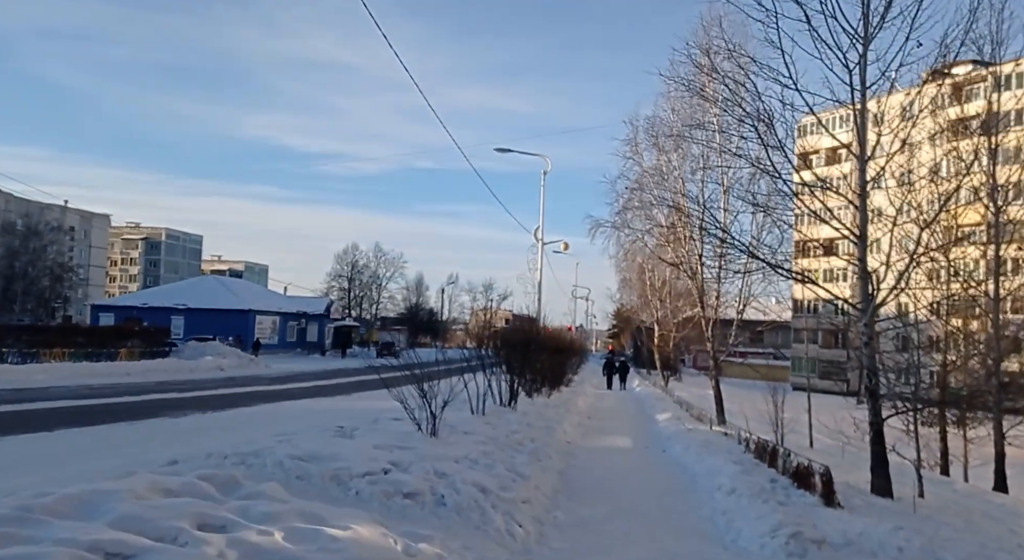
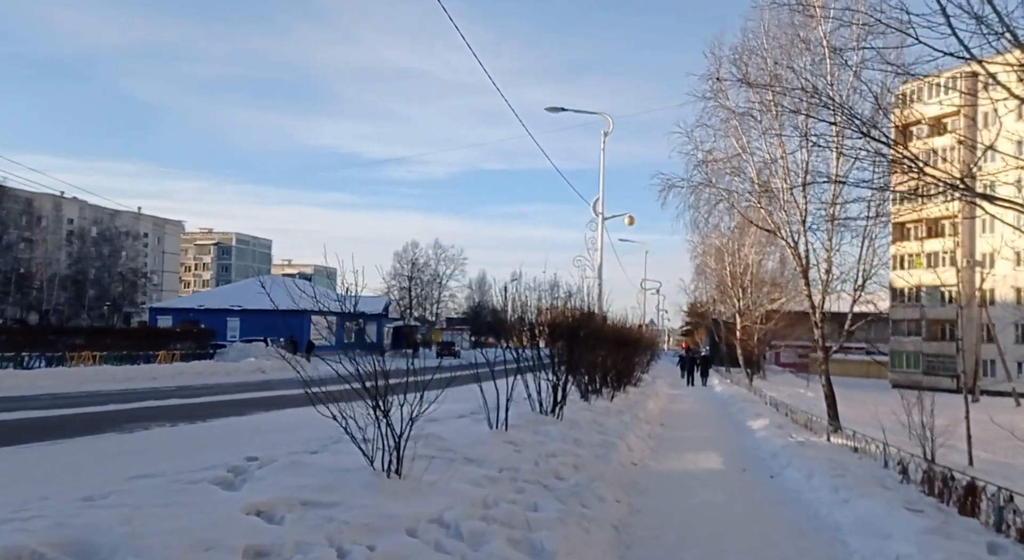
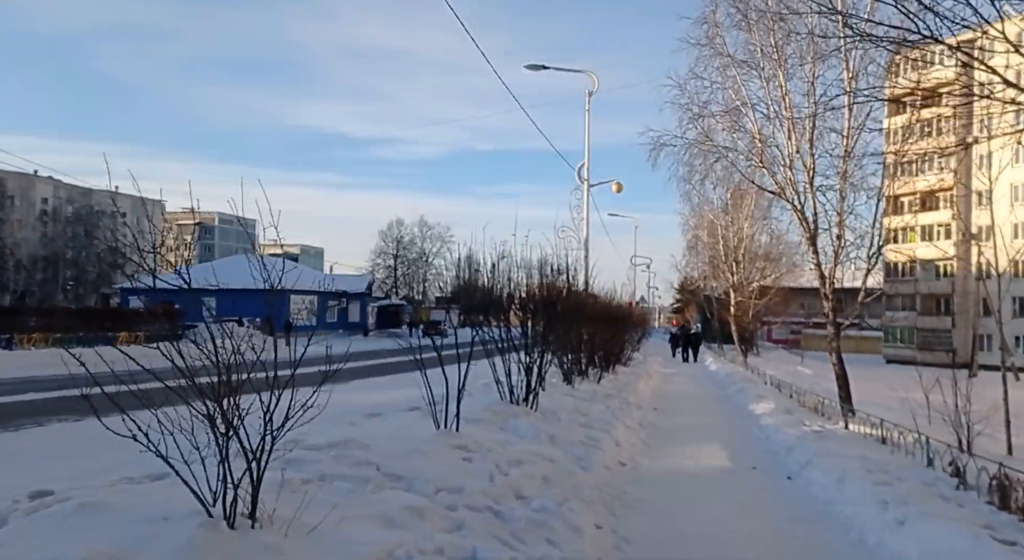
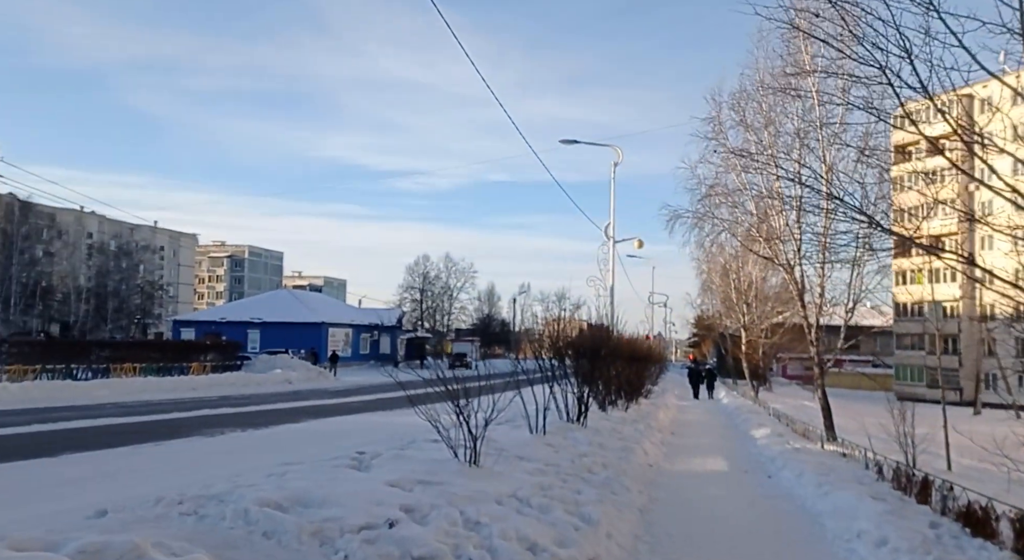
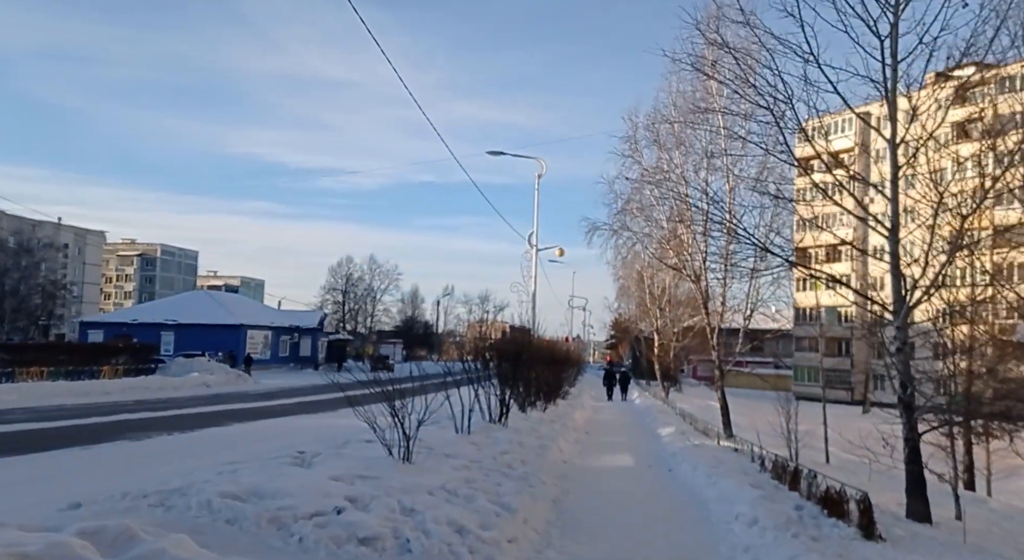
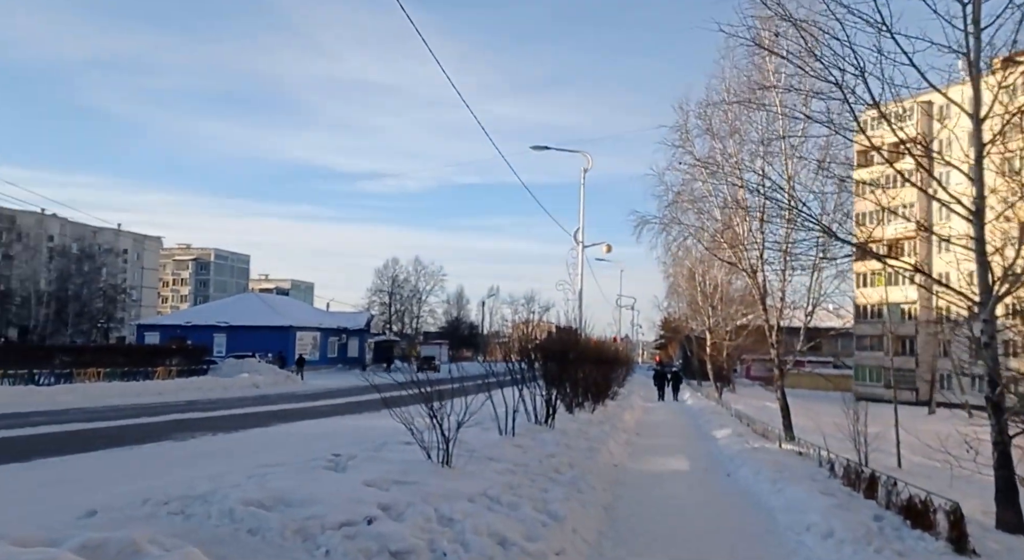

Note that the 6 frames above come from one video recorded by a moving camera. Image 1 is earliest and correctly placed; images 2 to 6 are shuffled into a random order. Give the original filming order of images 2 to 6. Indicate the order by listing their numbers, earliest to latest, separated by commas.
5, 6, 4, 2, 3
